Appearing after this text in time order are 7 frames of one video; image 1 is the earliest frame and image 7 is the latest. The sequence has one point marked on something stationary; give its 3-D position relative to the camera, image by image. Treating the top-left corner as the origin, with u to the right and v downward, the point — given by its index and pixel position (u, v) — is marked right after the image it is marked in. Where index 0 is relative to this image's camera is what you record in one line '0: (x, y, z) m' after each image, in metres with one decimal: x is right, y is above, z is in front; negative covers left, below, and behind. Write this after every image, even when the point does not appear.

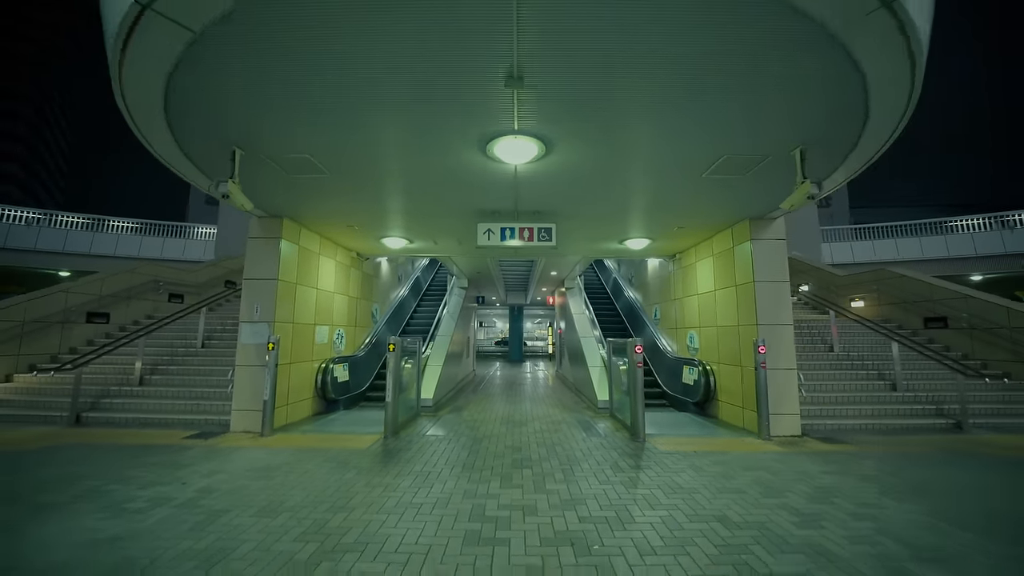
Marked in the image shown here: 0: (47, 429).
0: (-6.9, -2.1, +6.4) m
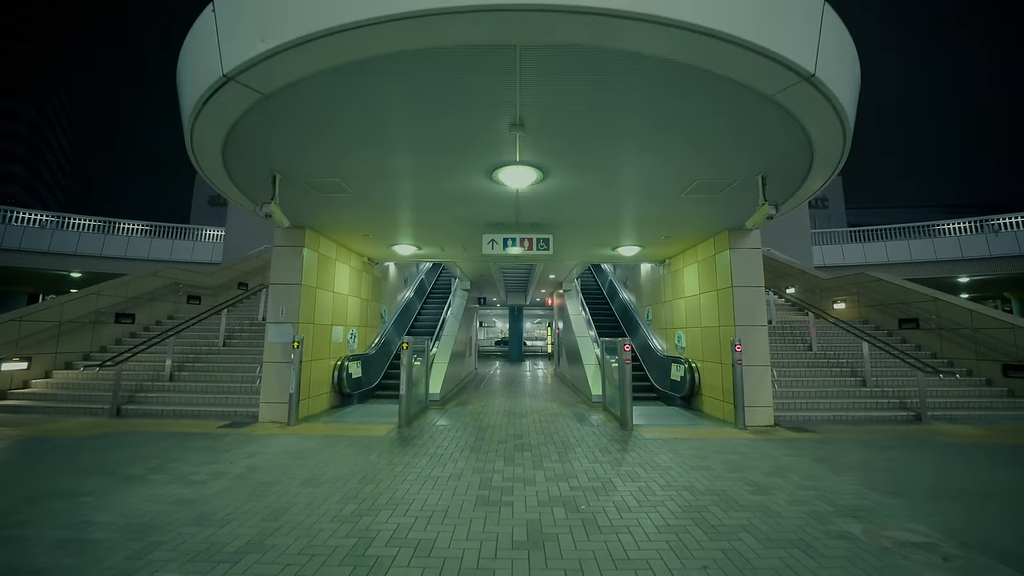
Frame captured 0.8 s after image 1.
0: (-6.9, -2.1, +7.0) m
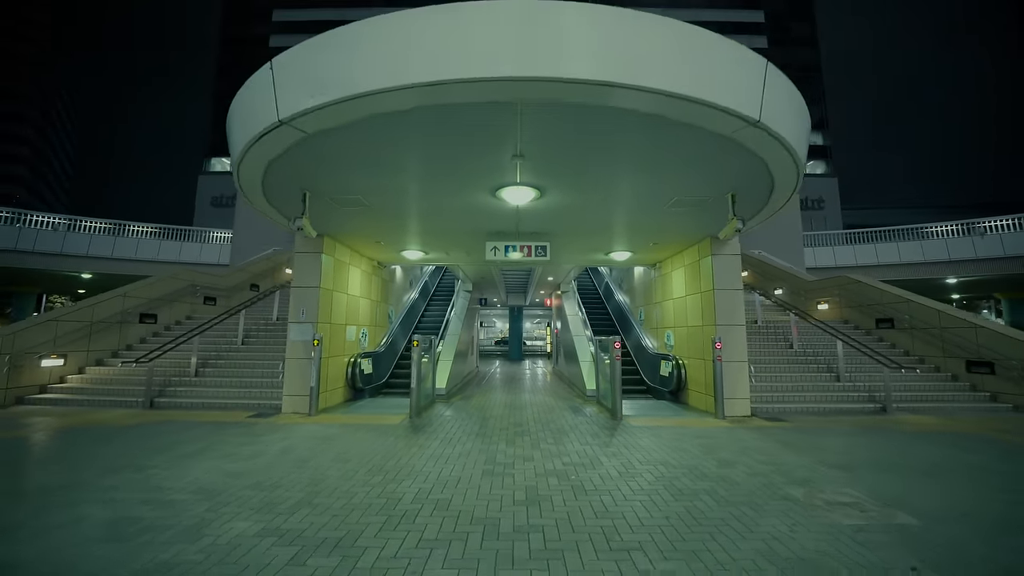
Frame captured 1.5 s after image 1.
0: (-6.9, -2.2, +7.6) m
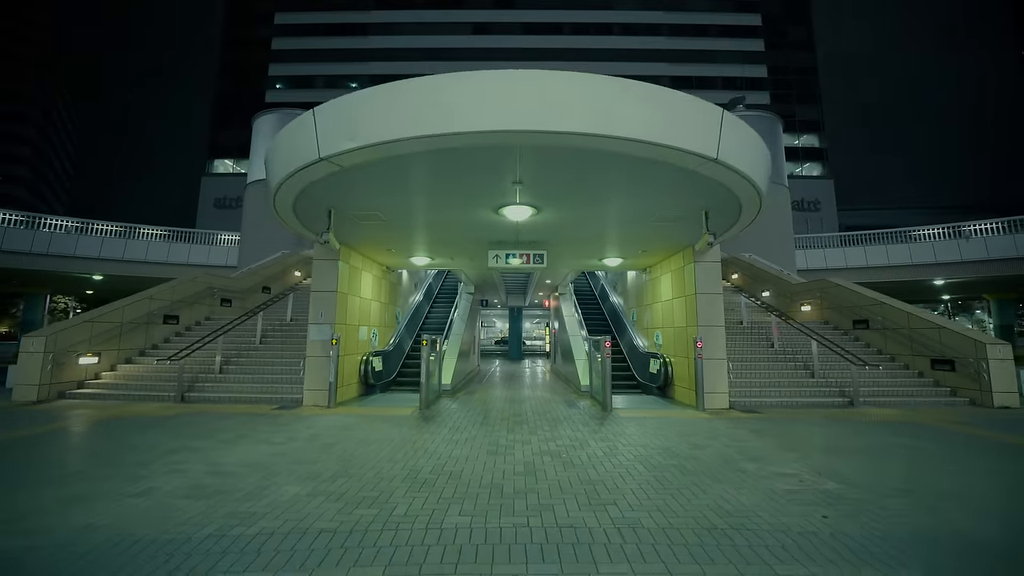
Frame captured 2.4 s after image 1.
0: (-6.9, -2.3, +8.4) m
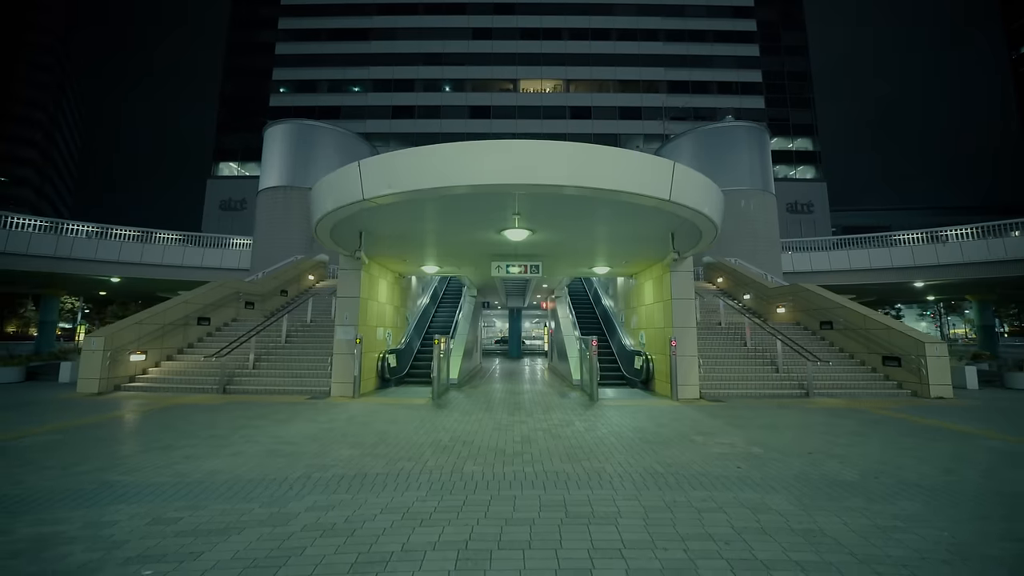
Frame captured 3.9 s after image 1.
0: (-6.9, -2.4, +9.6) m
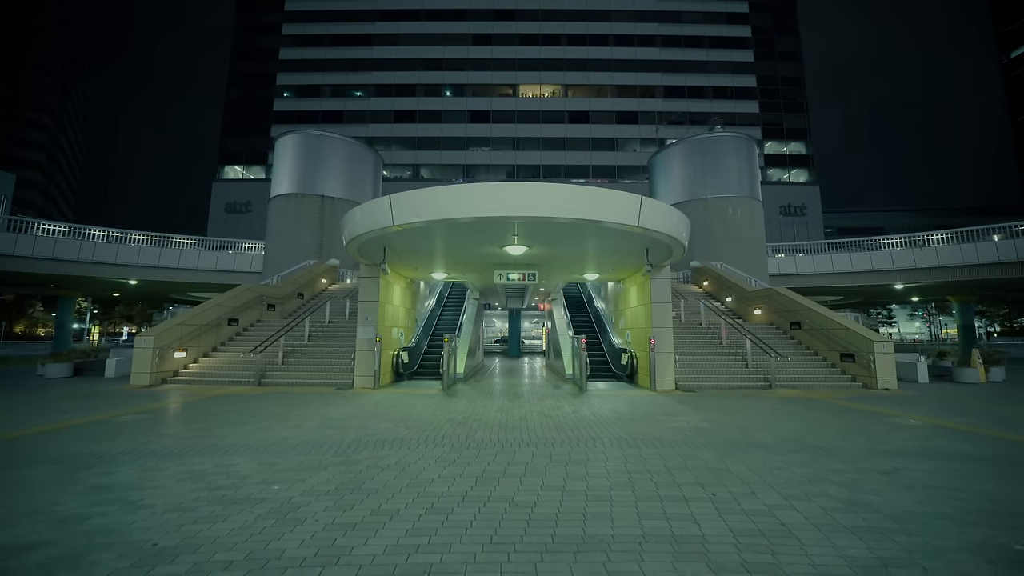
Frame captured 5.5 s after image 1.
0: (-6.9, -2.6, +11.0) m
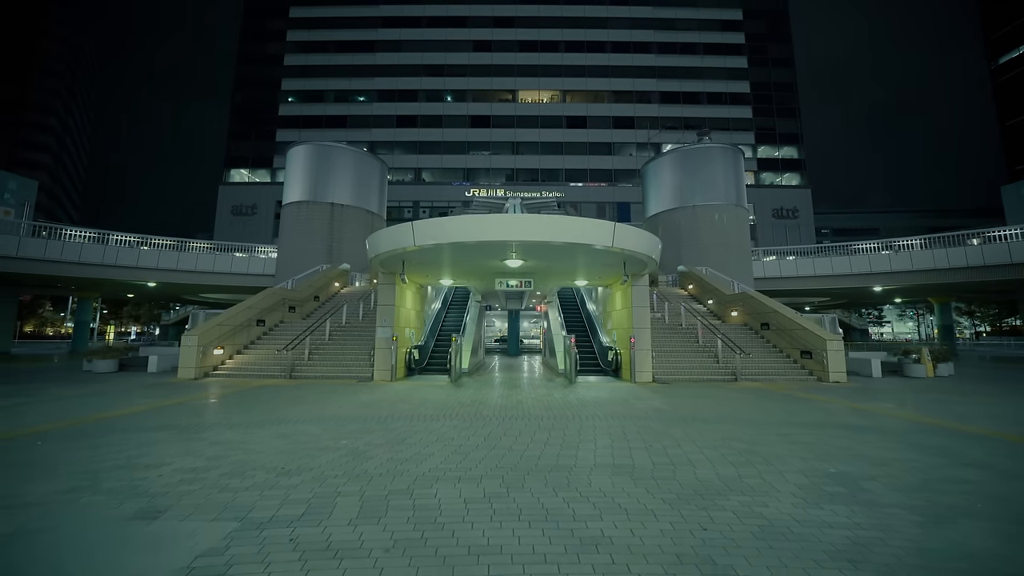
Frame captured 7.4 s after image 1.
0: (-6.9, -2.7, +12.6) m
